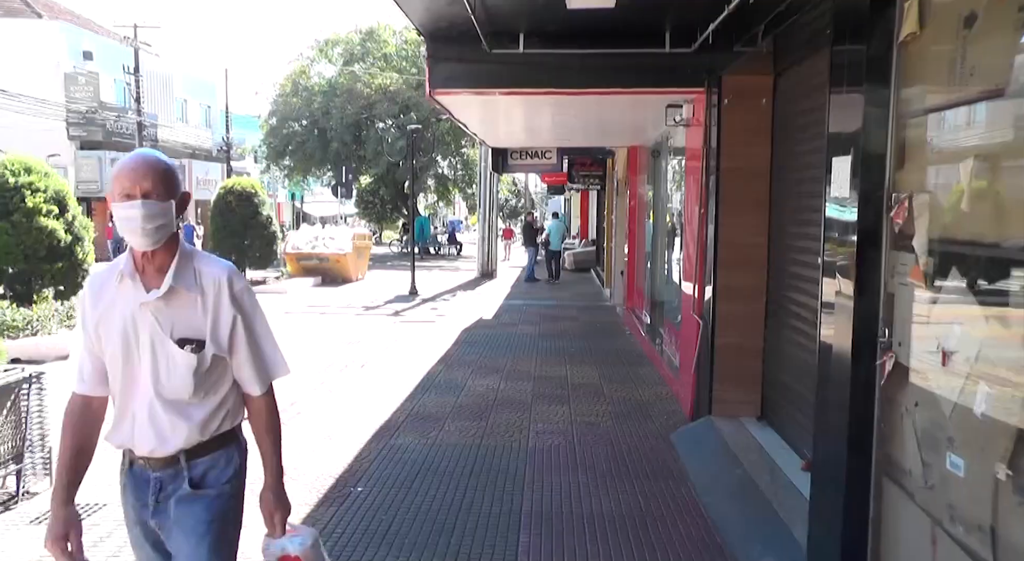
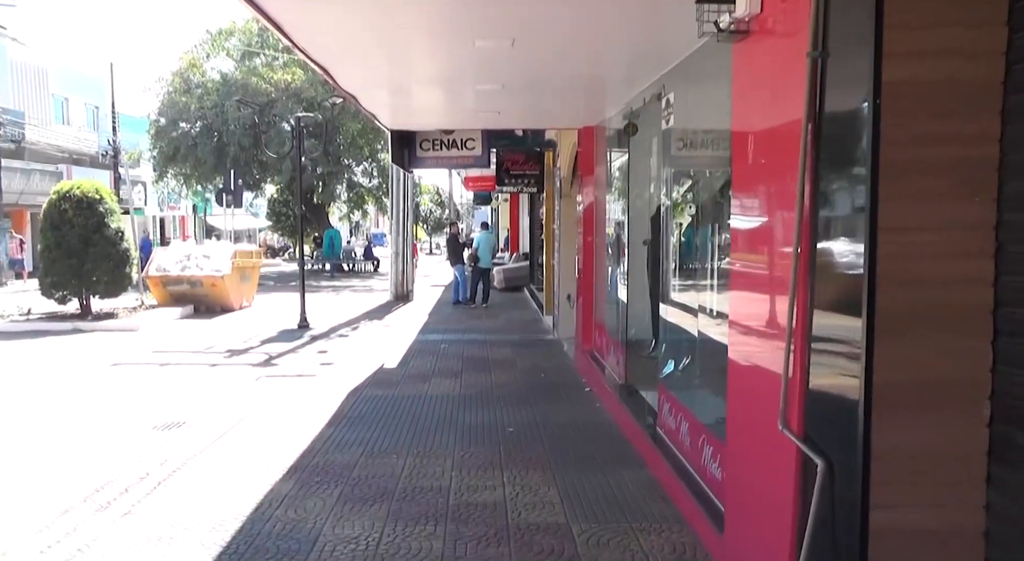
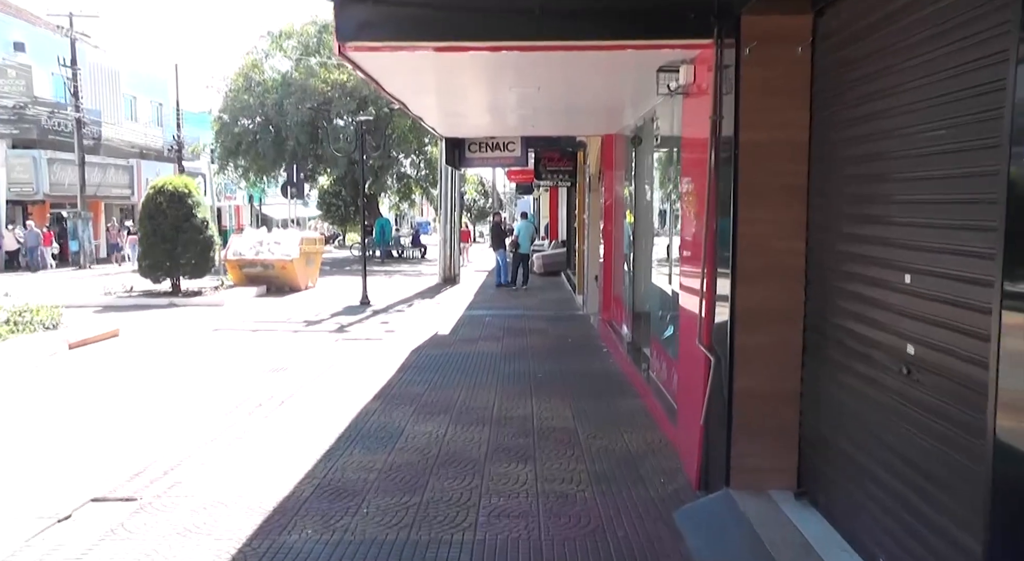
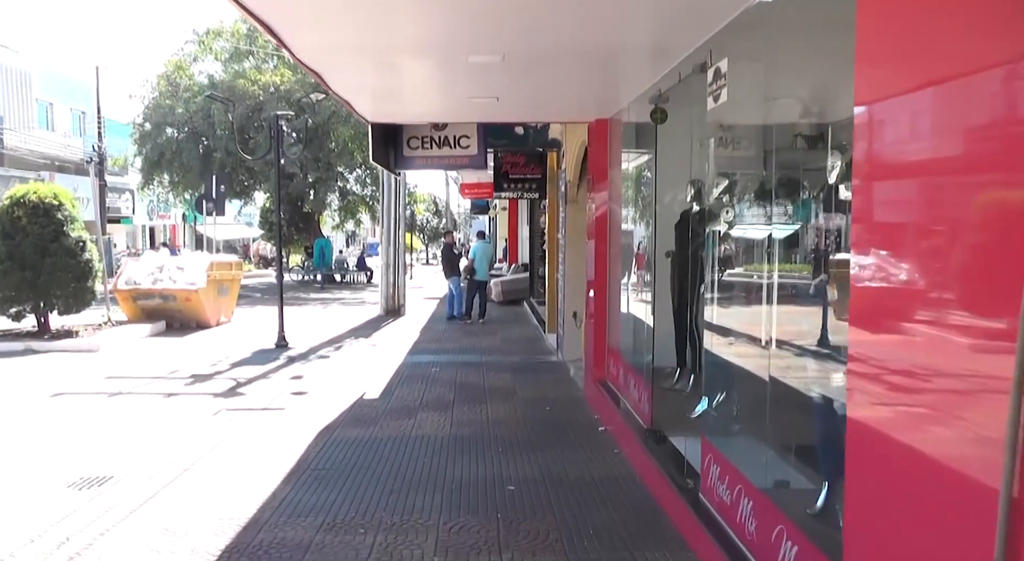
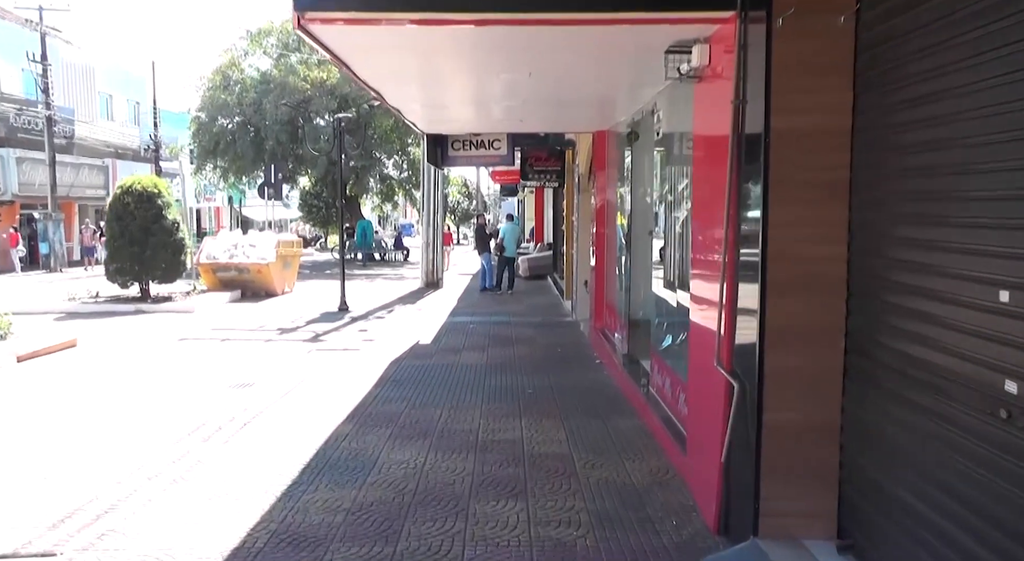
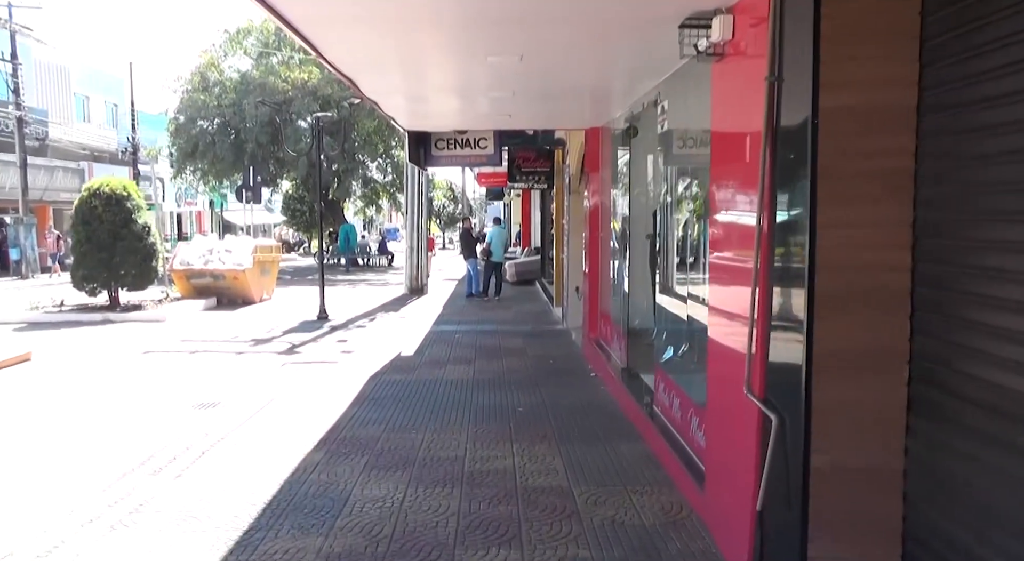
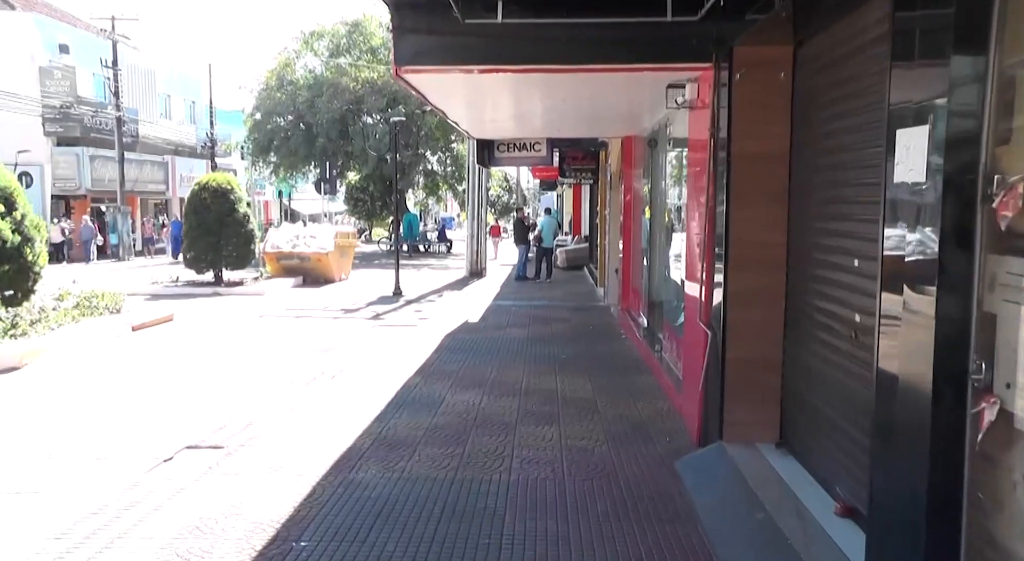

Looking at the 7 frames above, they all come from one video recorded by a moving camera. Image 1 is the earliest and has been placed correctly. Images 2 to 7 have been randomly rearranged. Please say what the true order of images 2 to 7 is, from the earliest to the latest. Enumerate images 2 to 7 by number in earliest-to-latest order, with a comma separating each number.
7, 3, 5, 6, 2, 4
